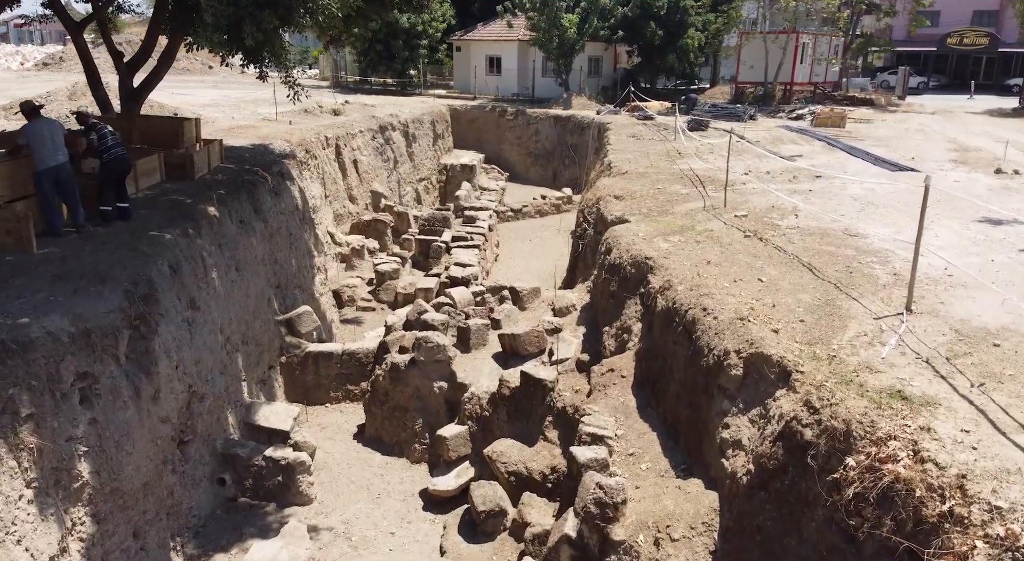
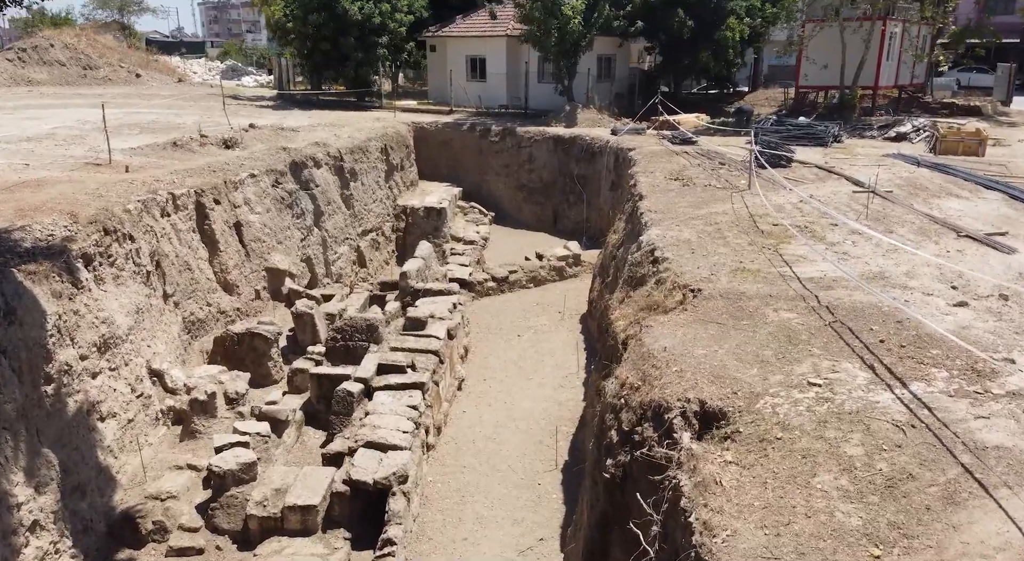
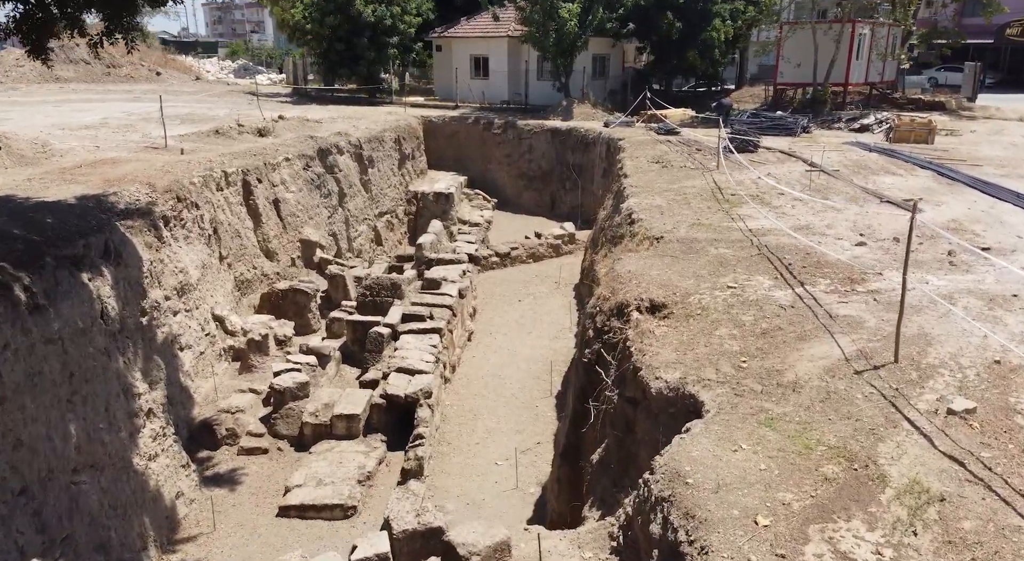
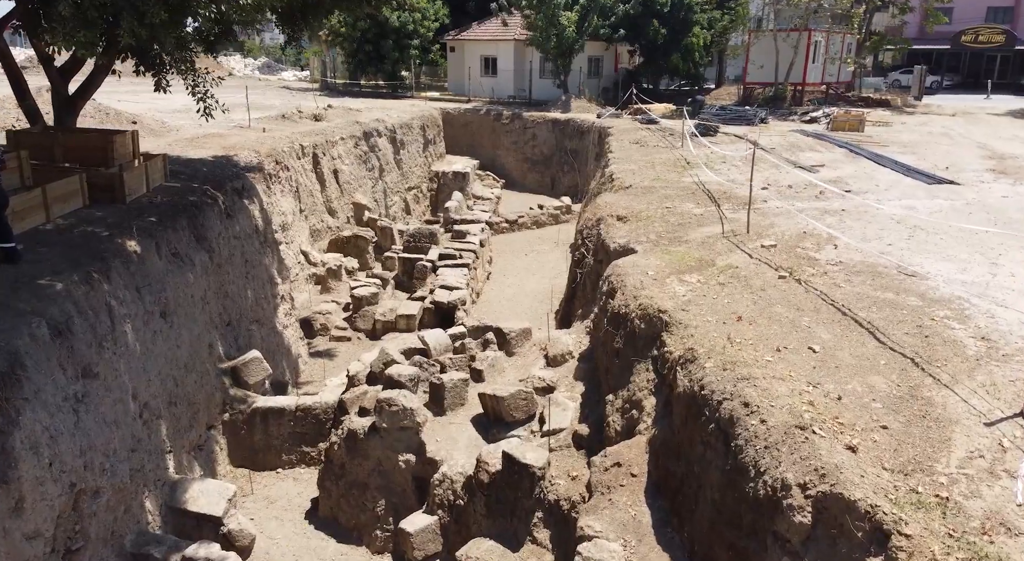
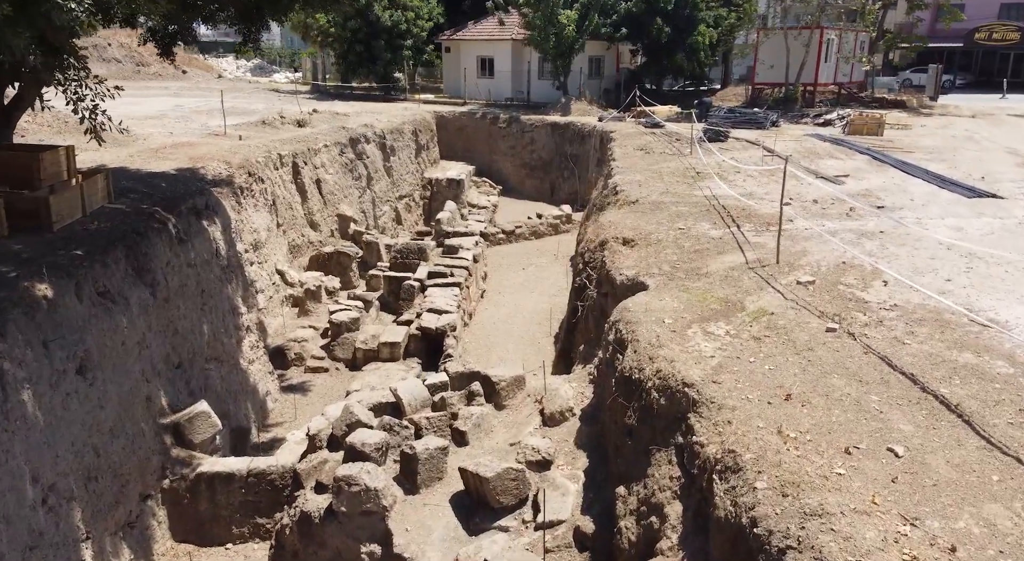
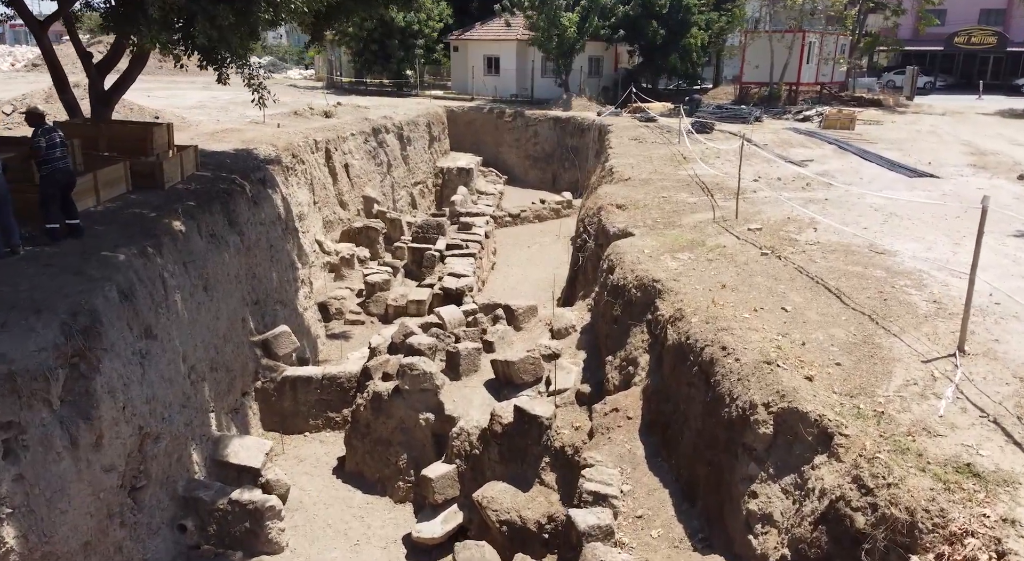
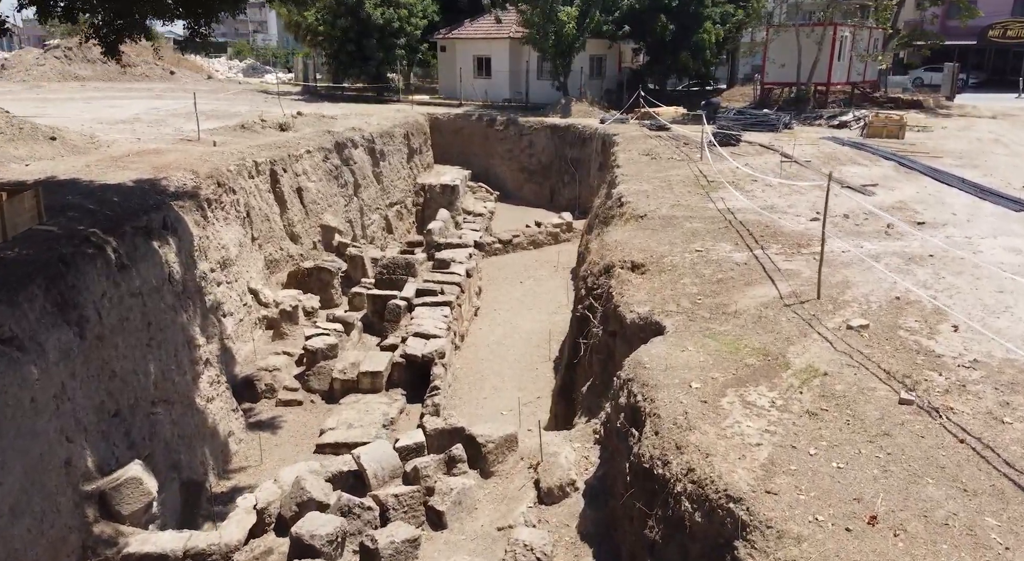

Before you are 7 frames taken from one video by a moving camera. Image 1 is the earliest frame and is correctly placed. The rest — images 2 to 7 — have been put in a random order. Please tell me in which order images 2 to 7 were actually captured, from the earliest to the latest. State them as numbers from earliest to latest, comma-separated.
6, 4, 5, 7, 3, 2
